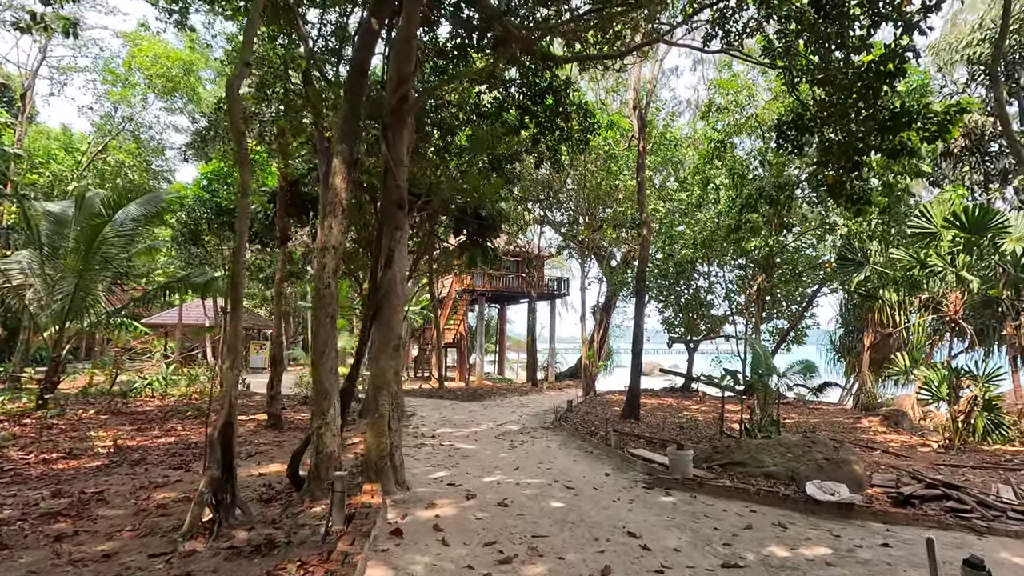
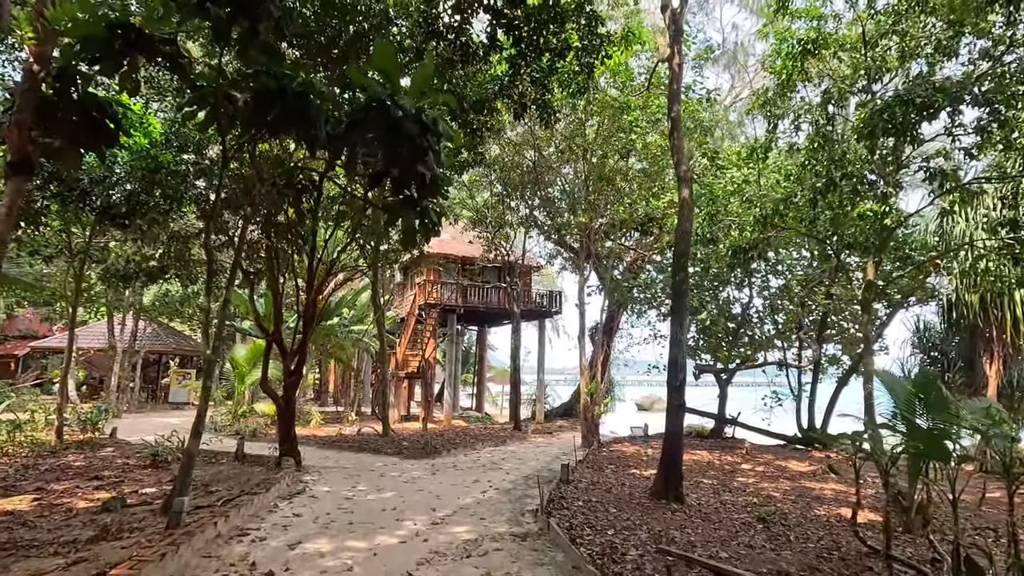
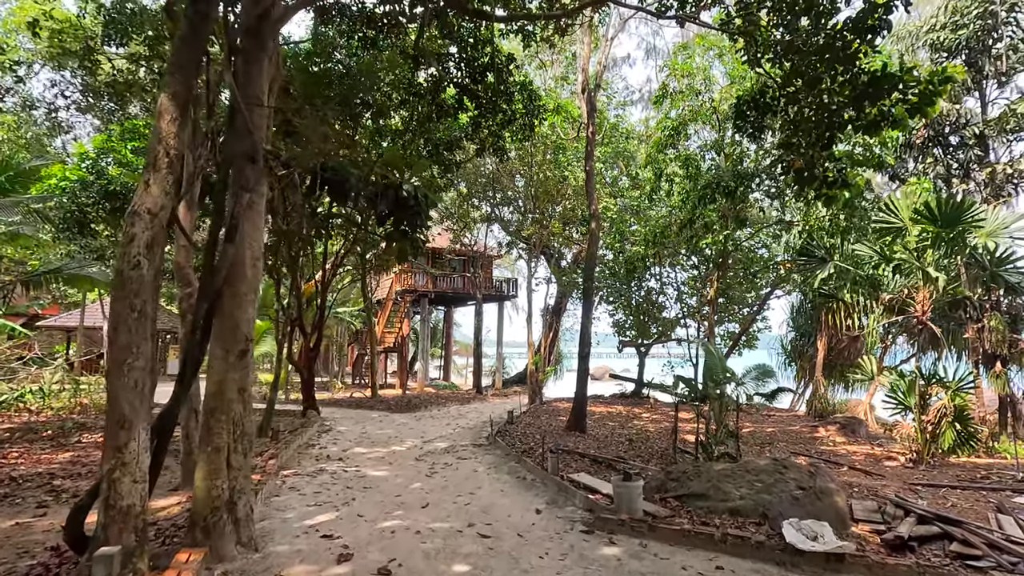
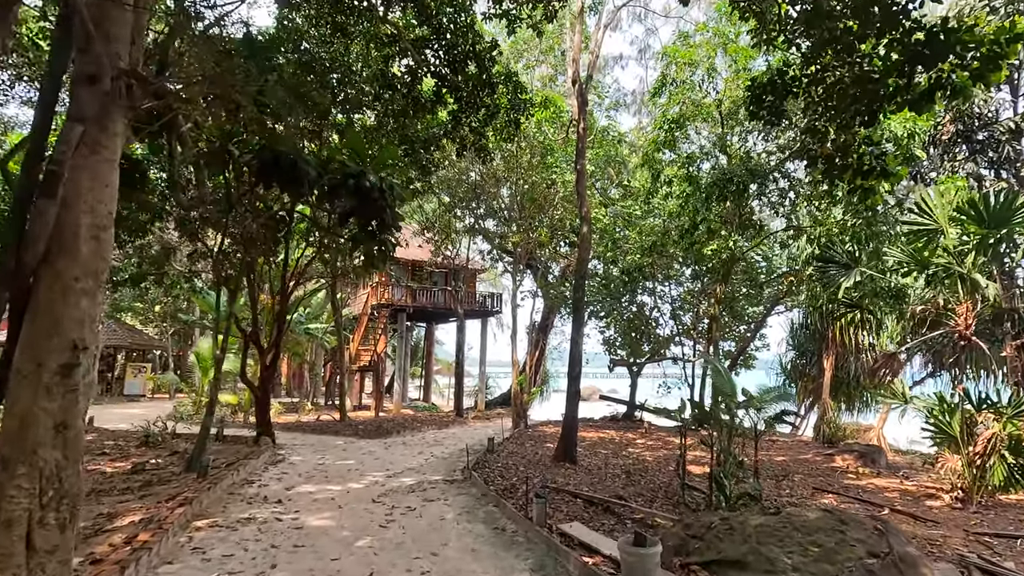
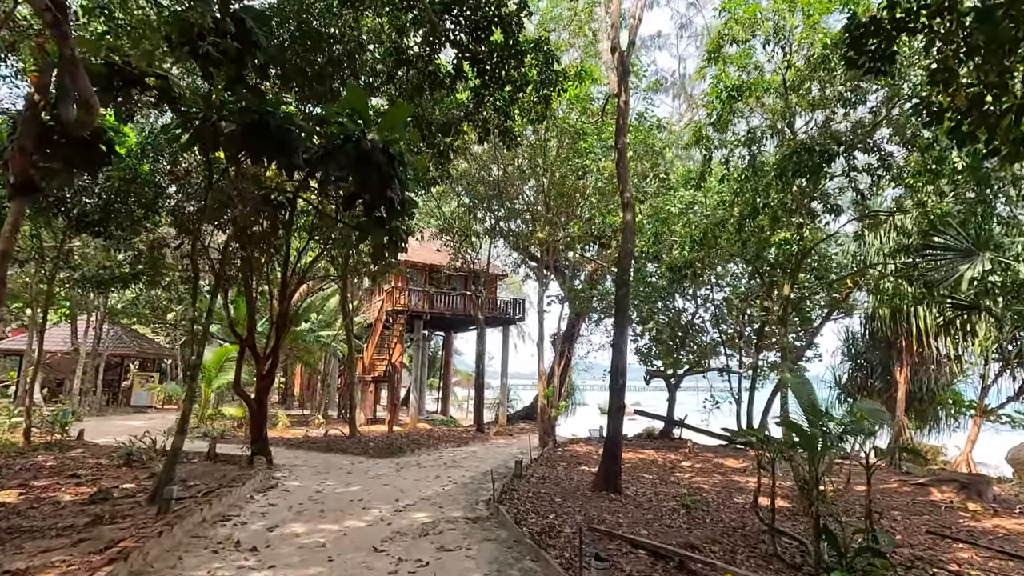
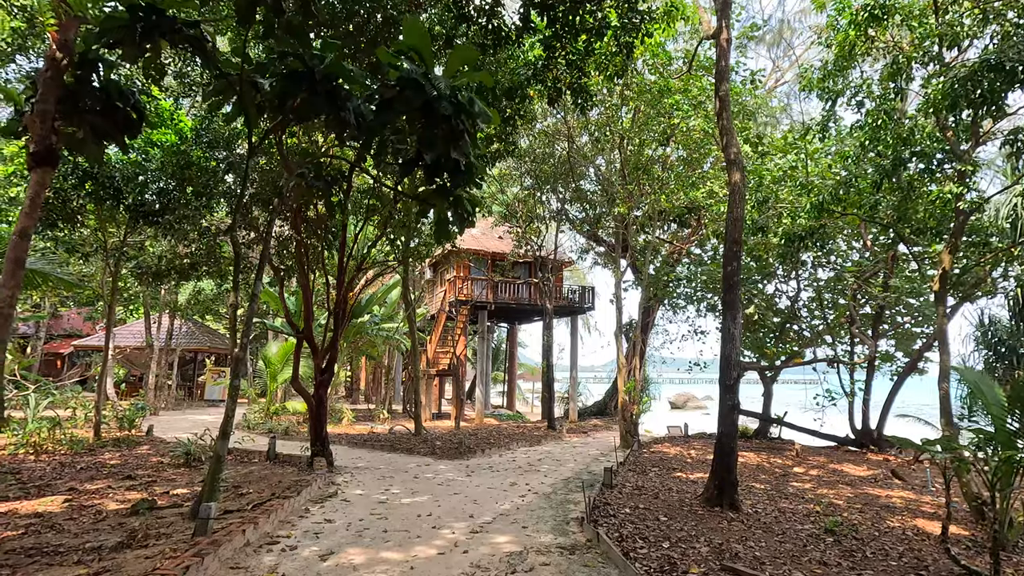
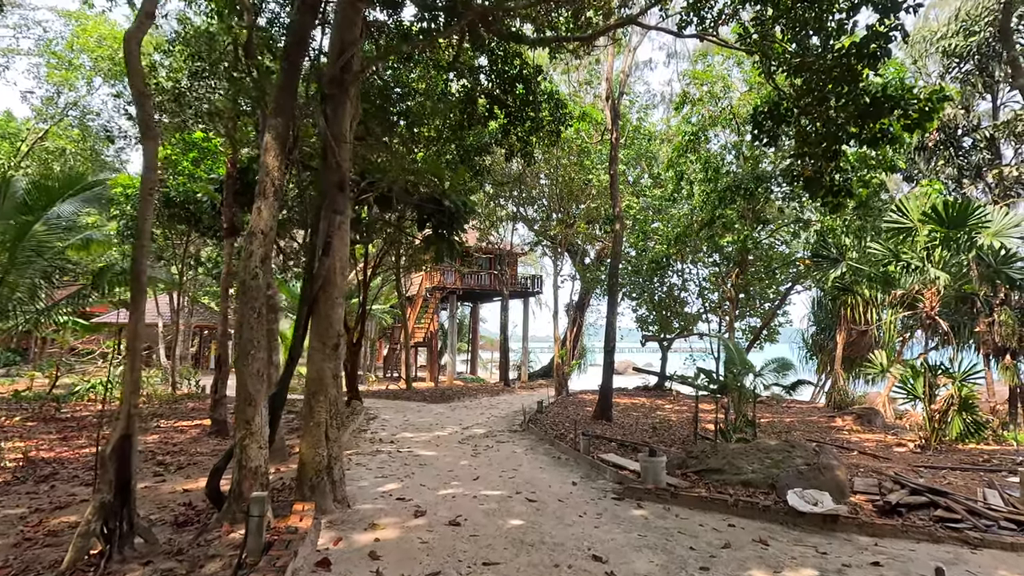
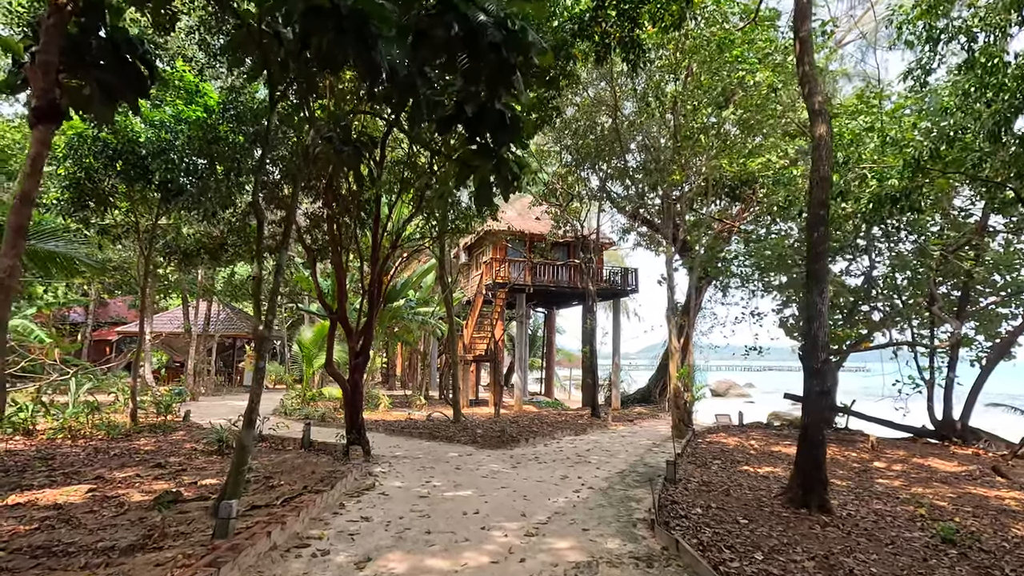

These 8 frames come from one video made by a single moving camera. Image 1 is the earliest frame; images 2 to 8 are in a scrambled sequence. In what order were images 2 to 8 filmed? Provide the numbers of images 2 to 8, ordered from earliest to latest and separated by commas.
7, 3, 4, 5, 2, 6, 8
